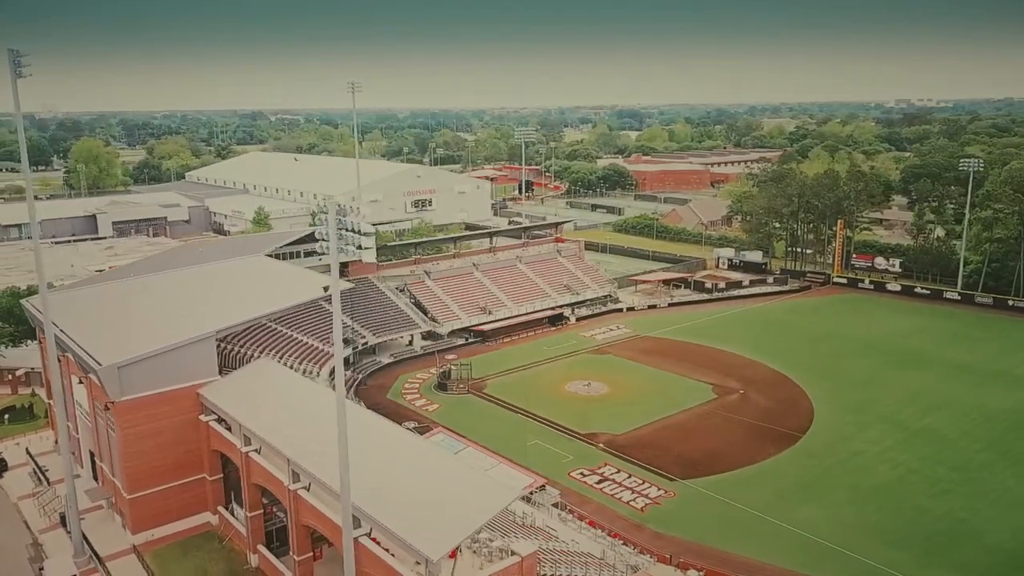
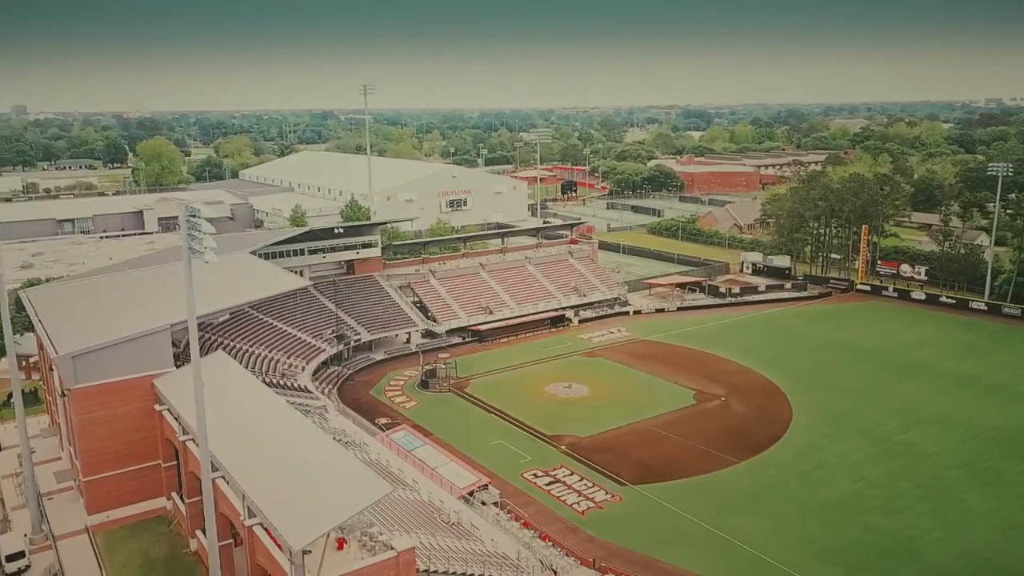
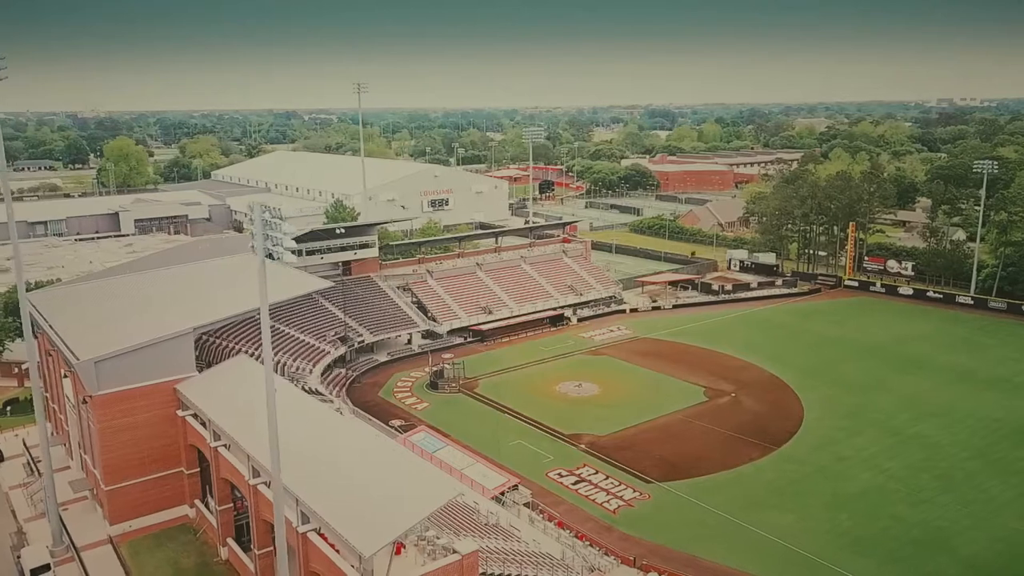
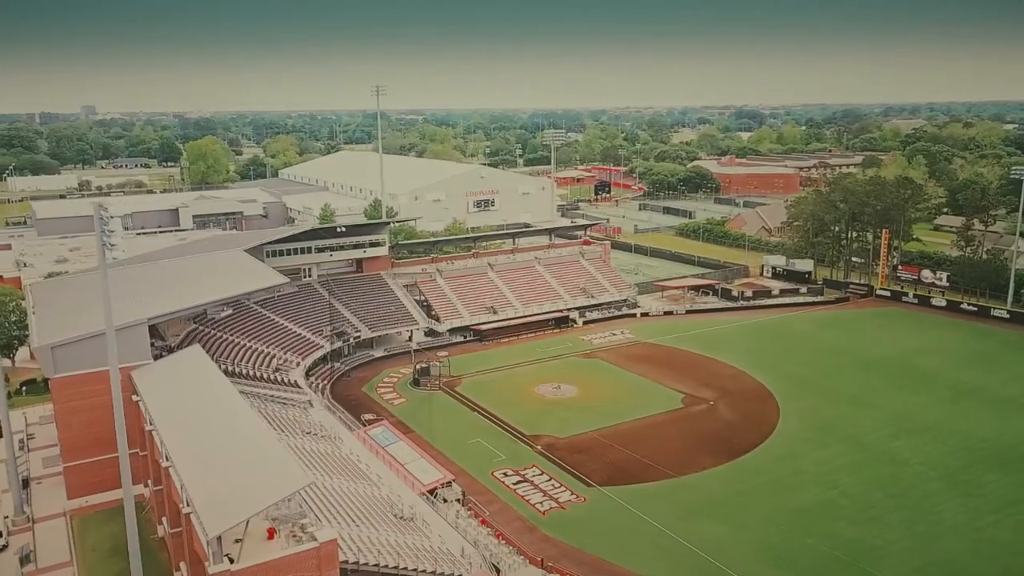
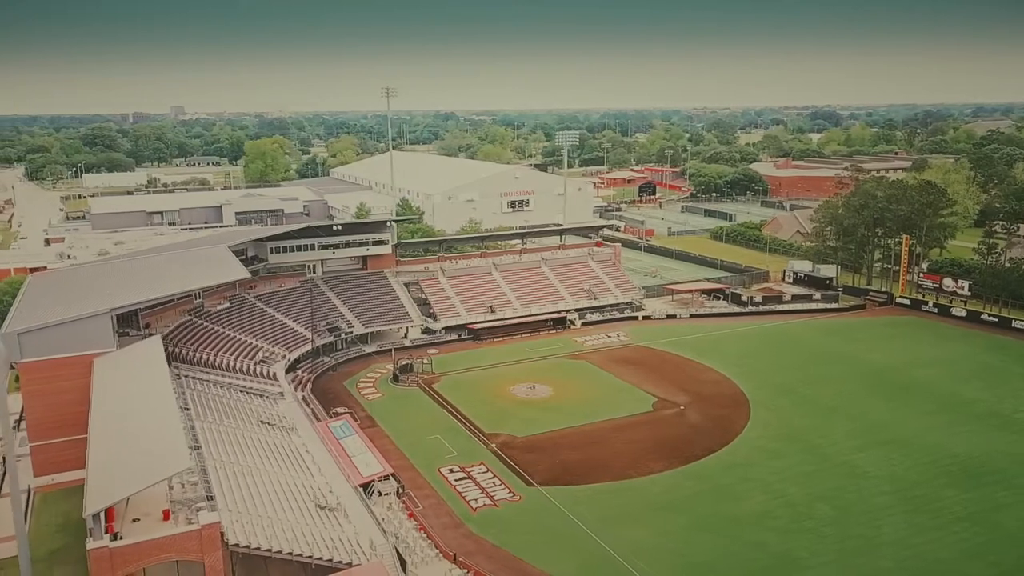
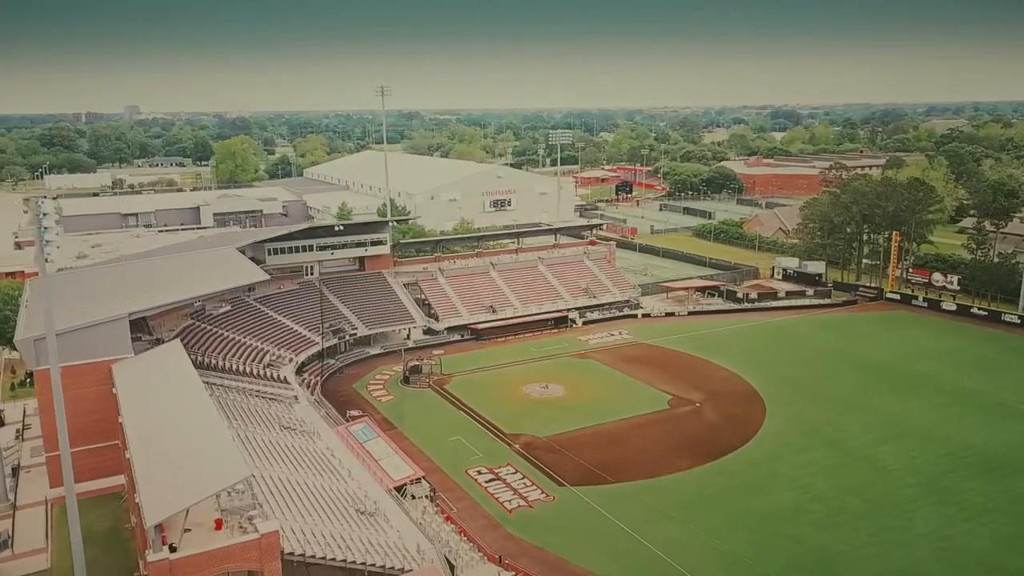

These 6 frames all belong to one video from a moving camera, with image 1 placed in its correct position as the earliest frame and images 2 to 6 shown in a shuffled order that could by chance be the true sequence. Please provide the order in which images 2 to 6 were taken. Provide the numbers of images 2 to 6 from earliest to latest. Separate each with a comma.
3, 2, 4, 6, 5
